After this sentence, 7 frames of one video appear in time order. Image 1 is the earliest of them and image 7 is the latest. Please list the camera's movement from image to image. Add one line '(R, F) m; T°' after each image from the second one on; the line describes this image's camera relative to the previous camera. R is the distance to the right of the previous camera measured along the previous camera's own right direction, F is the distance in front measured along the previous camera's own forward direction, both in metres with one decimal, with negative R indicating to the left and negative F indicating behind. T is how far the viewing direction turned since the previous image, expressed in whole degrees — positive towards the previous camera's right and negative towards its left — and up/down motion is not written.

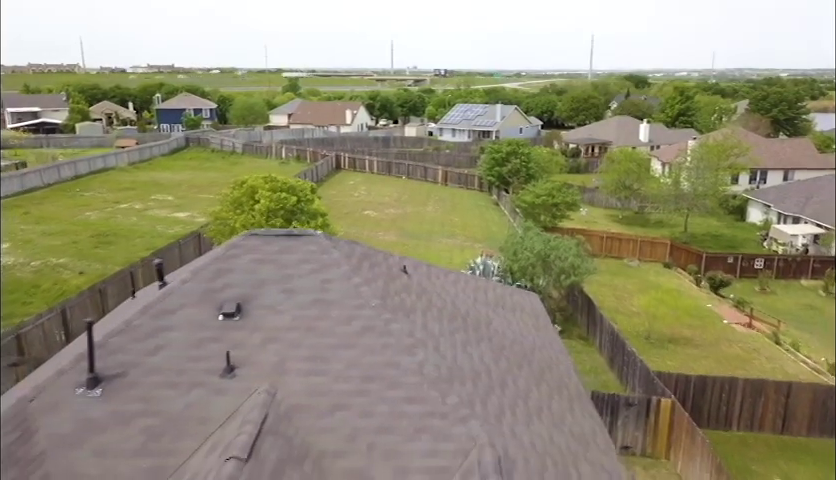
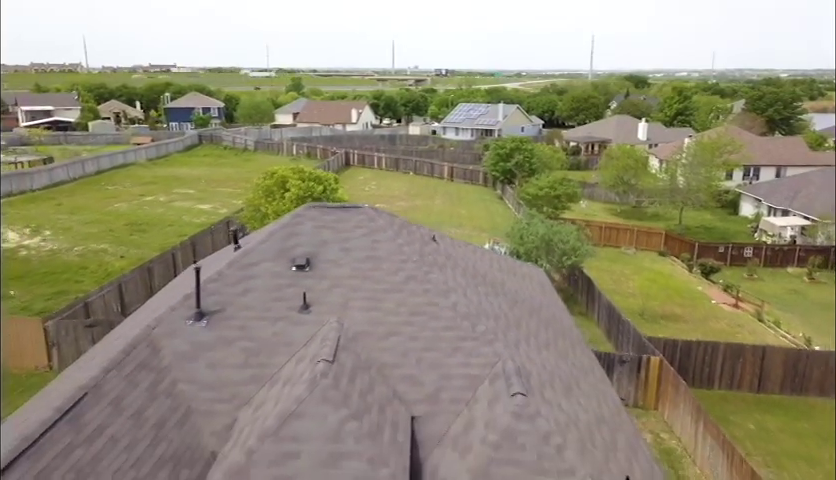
(-0.5, -2.2) m; 0°
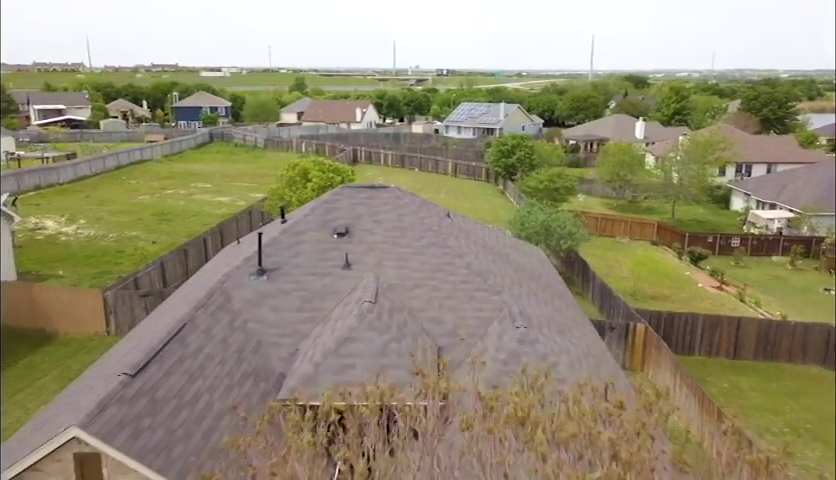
(-0.4, -2.3) m; 0°
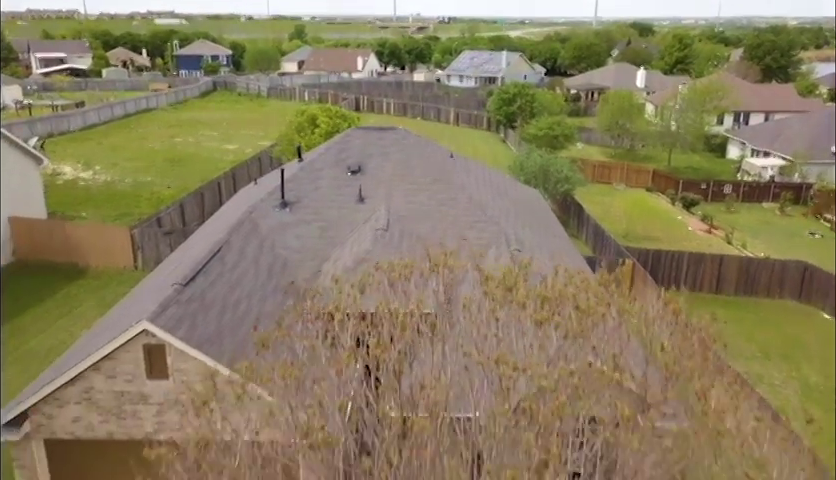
(-0.1, -1.4) m; 0°
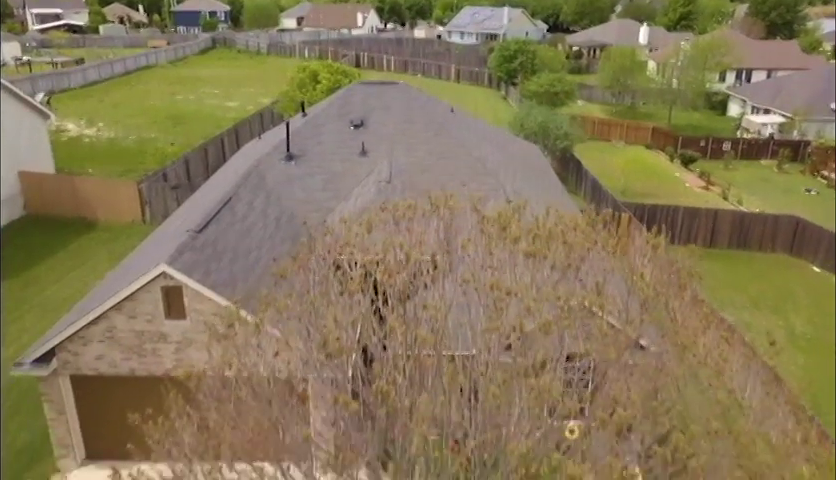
(0.0, -0.5) m; 0°
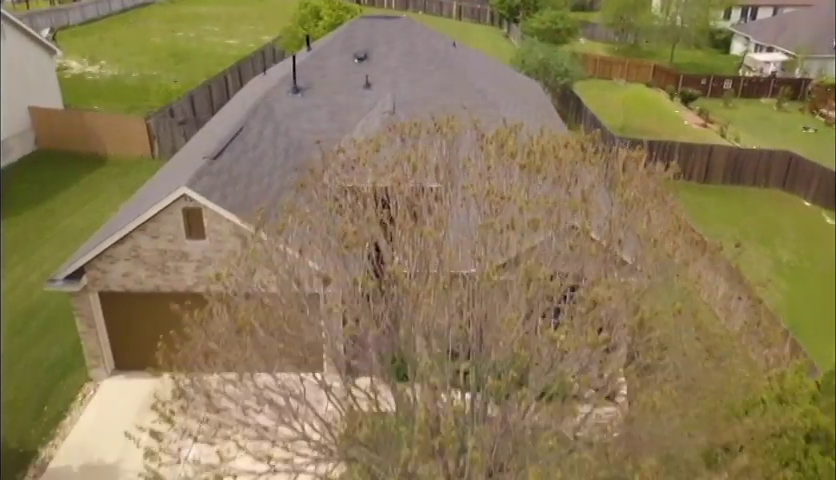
(0.0, -0.7) m; 0°
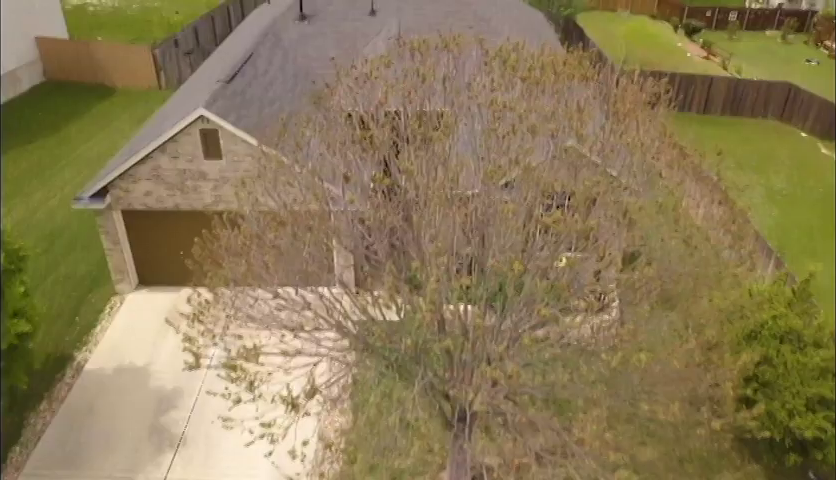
(-0.1, -0.6) m; 0°
